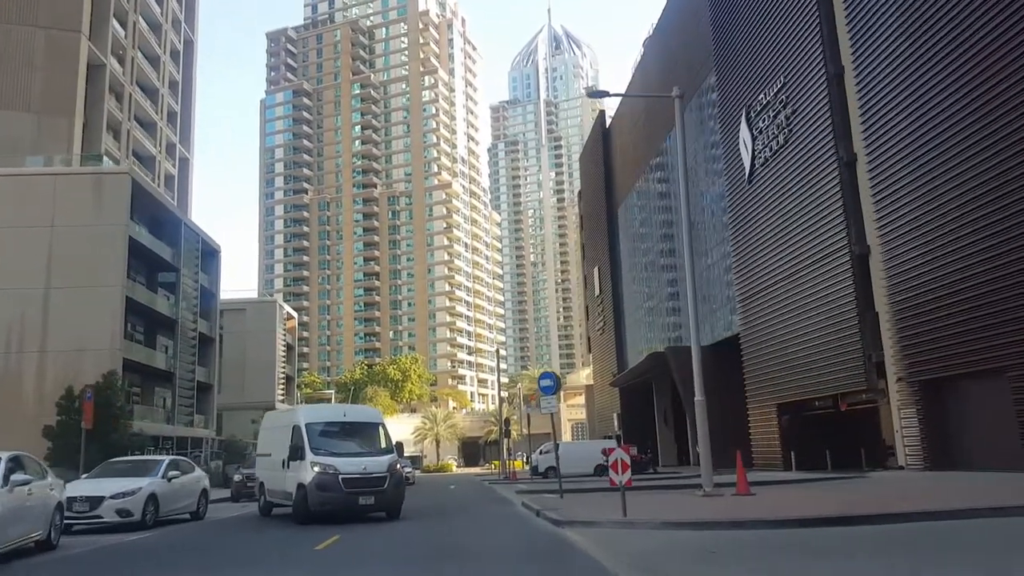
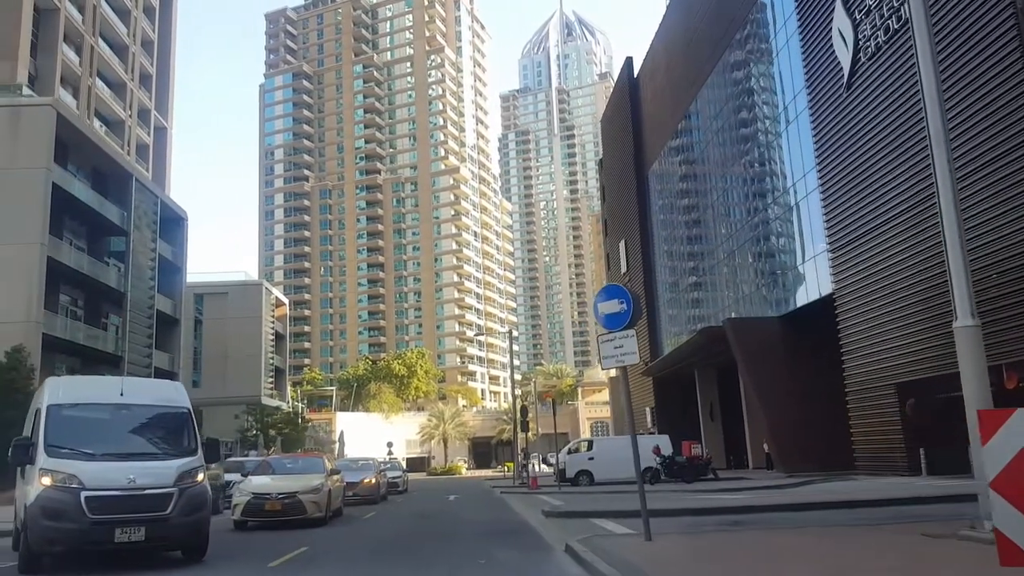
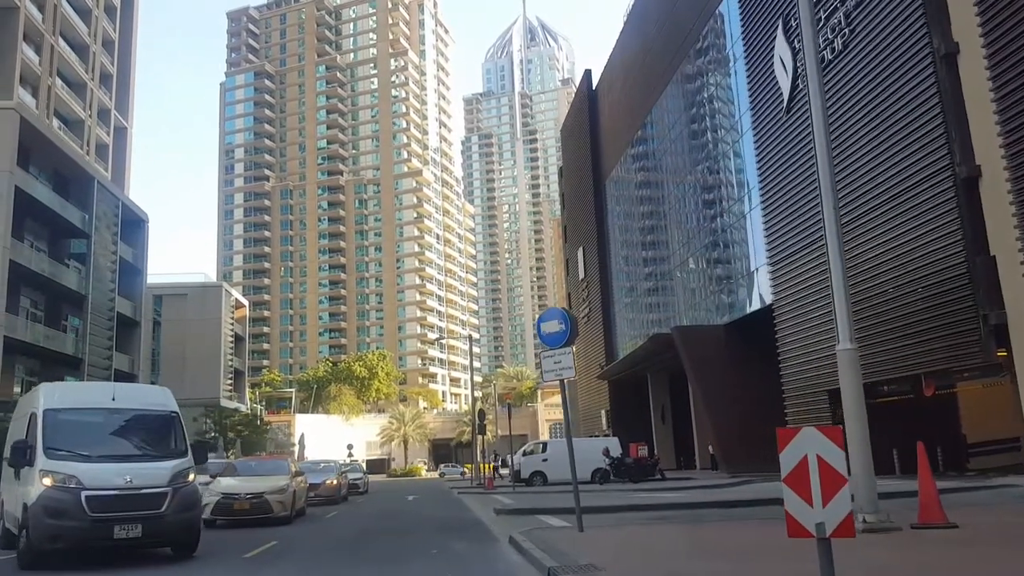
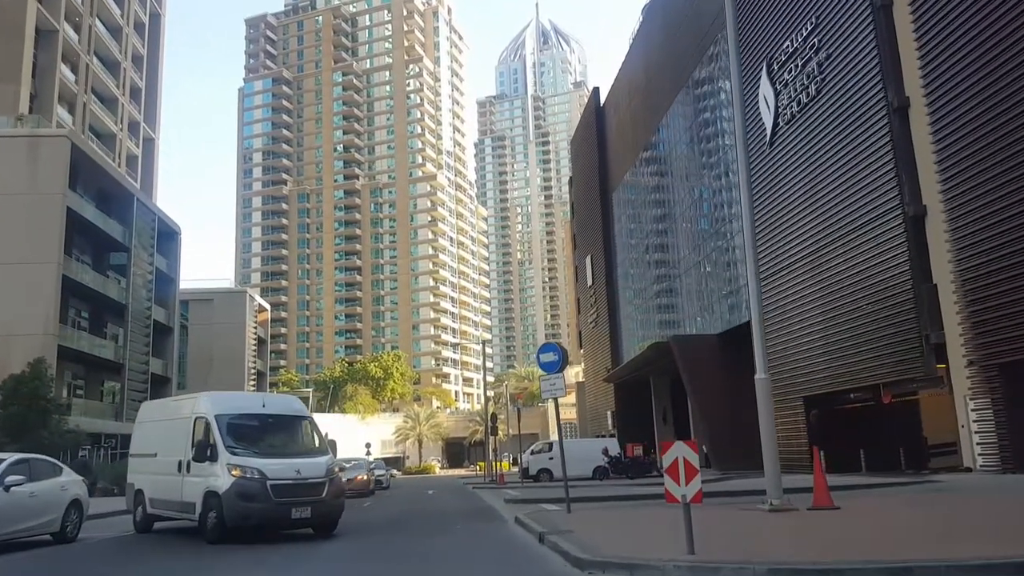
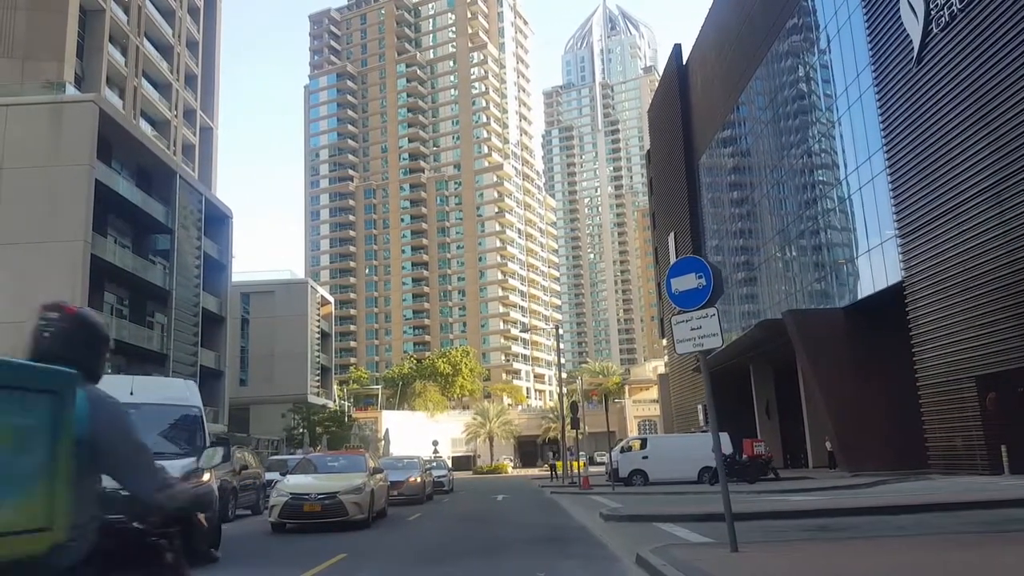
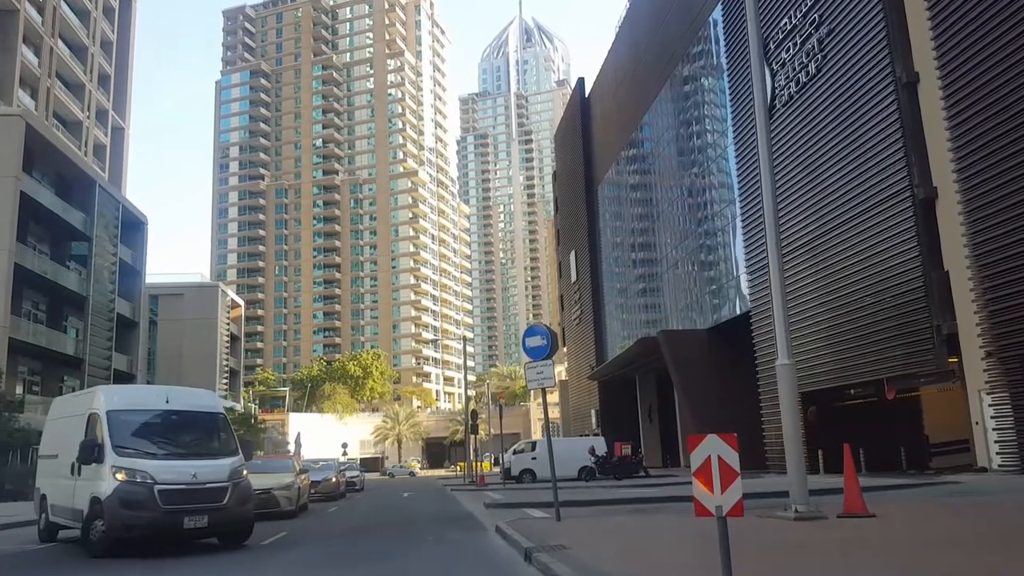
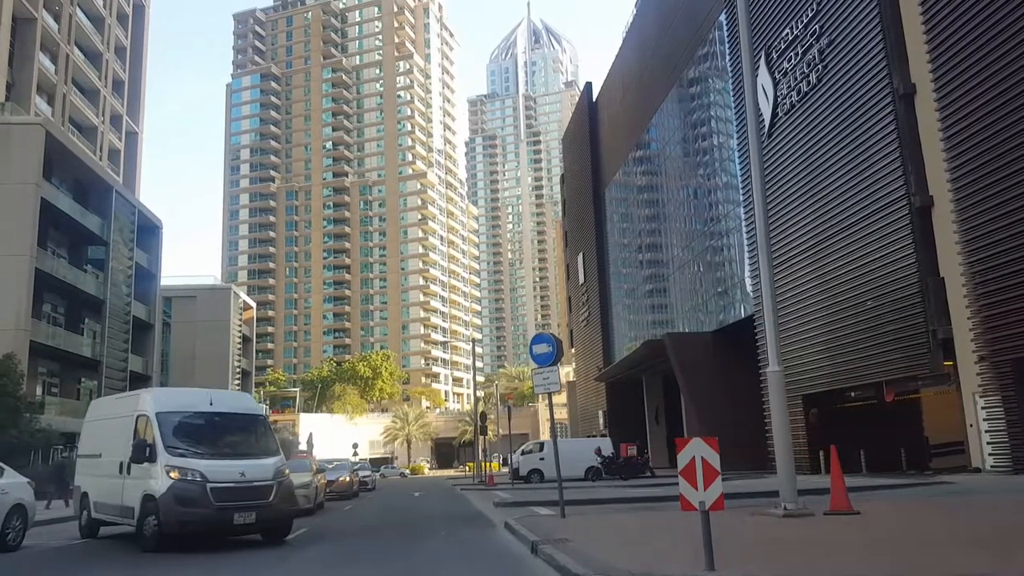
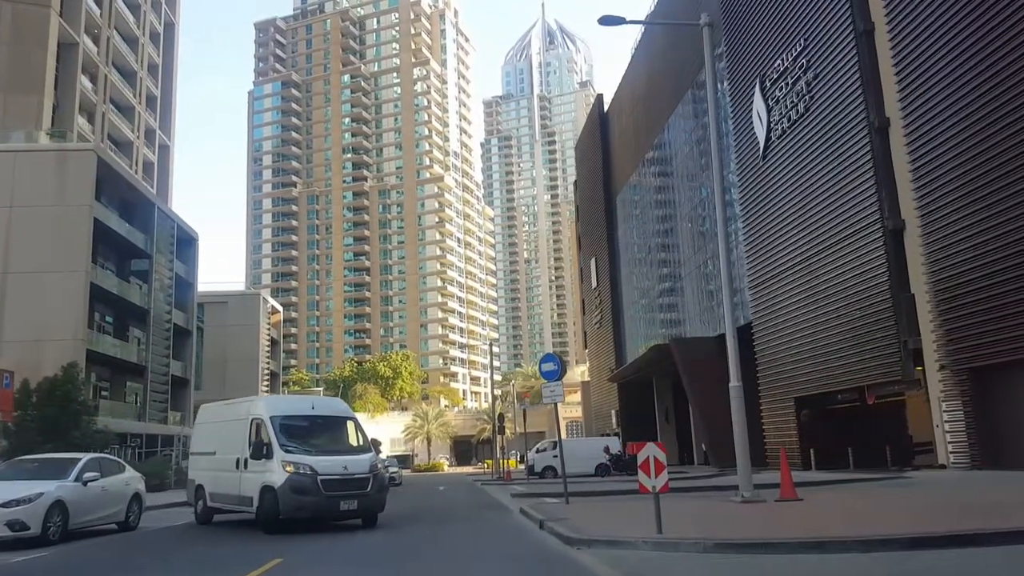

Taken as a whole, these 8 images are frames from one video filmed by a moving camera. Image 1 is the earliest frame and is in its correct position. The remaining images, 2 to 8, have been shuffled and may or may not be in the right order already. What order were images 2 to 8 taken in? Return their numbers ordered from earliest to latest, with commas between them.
8, 4, 7, 6, 3, 2, 5
